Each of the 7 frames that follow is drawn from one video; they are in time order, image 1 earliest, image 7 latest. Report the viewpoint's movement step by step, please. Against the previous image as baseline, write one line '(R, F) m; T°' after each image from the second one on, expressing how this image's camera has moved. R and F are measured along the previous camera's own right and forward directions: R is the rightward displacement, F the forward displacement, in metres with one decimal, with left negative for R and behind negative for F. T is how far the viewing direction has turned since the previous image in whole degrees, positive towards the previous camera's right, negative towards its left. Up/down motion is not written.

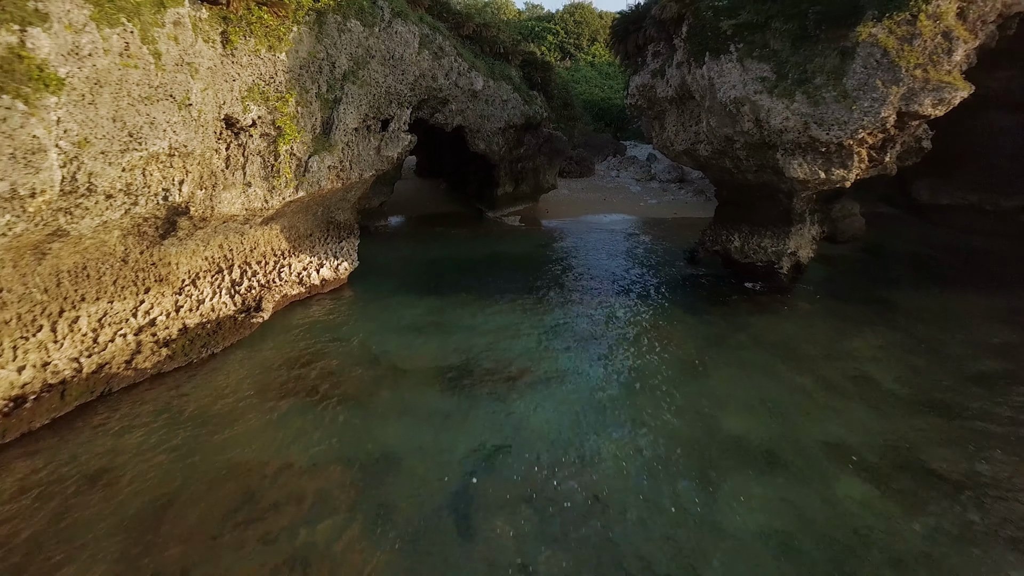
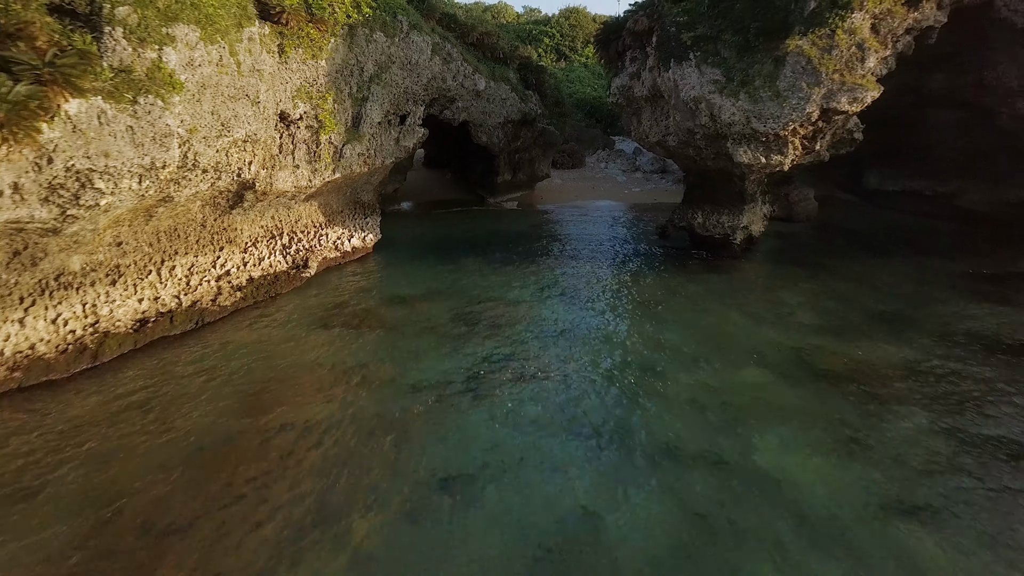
(+0.1, -2.3) m; 0°
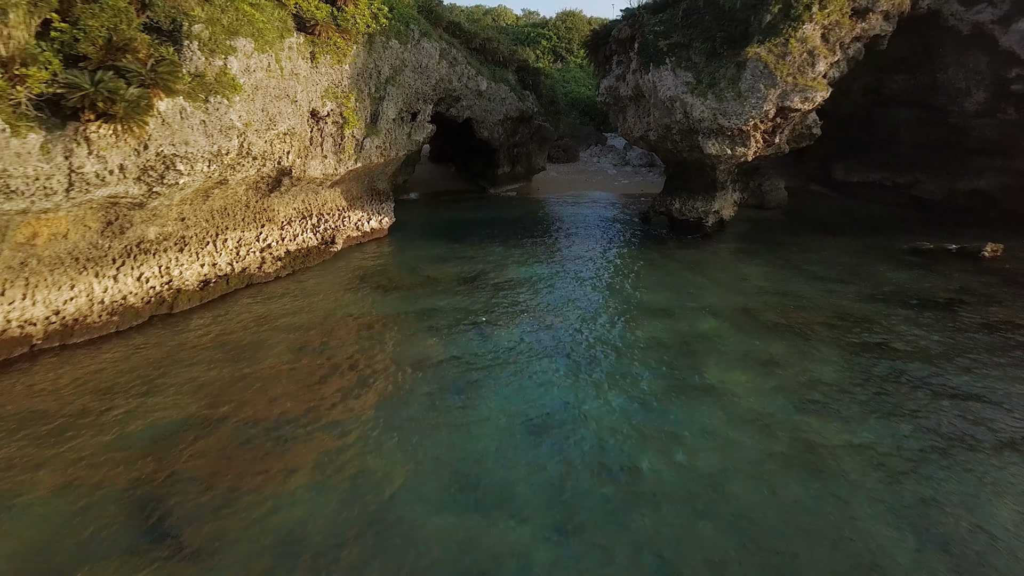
(0.0, -1.9) m; 0°
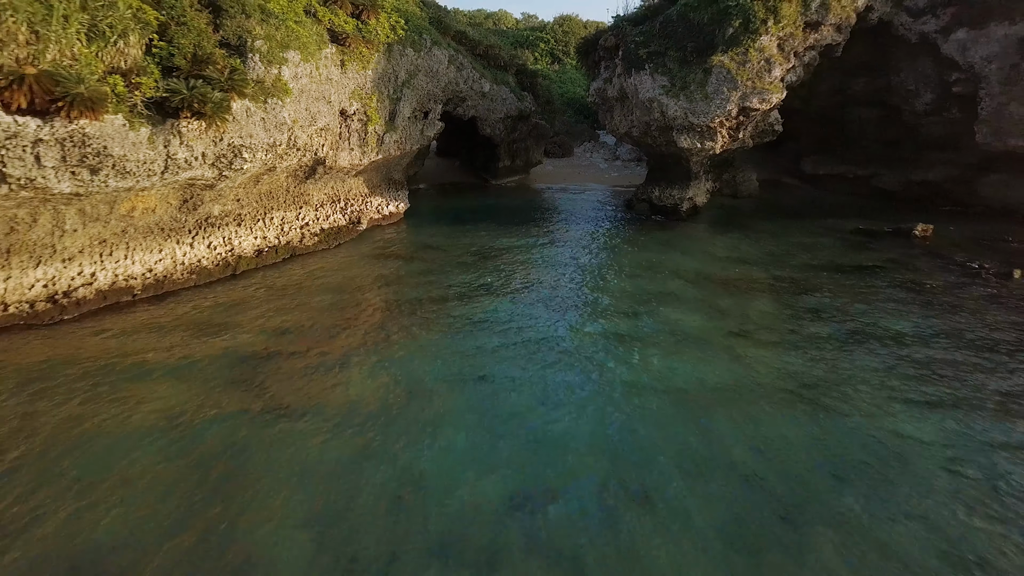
(0.0, -2.3) m; 0°
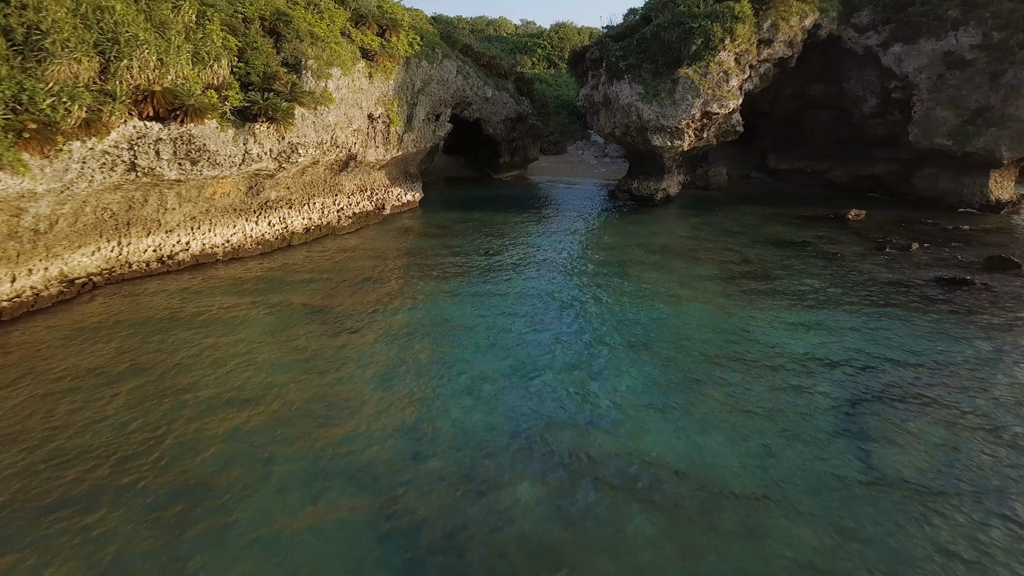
(0.0, -3.1) m; 0°
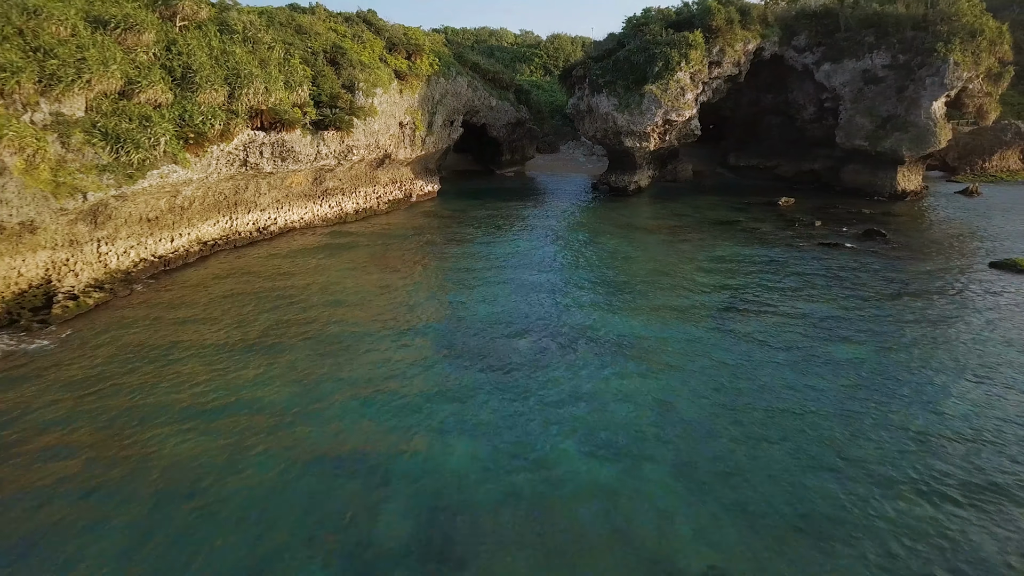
(0.0, -4.9) m; 0°
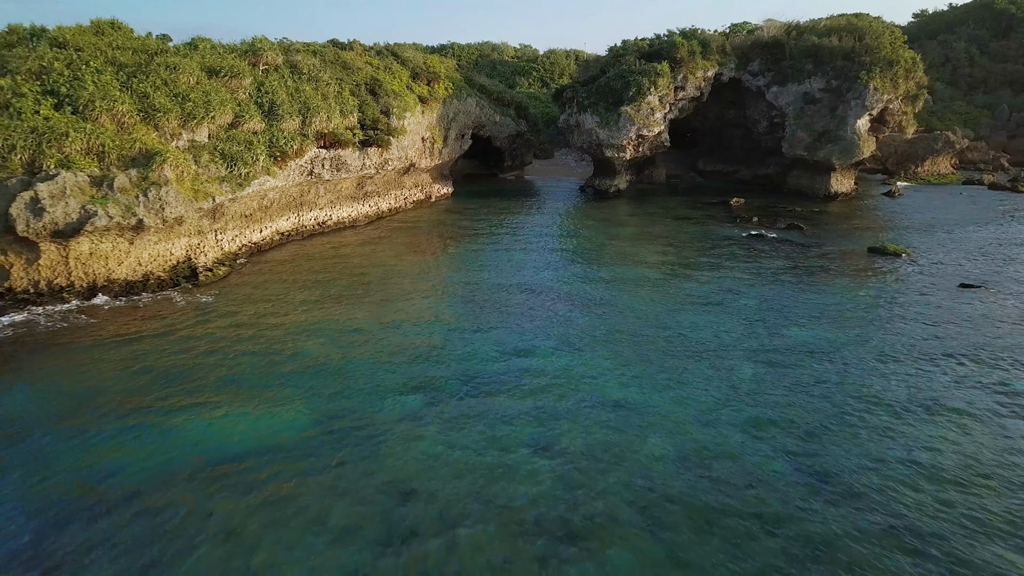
(-0.1, -5.4) m; 0°
